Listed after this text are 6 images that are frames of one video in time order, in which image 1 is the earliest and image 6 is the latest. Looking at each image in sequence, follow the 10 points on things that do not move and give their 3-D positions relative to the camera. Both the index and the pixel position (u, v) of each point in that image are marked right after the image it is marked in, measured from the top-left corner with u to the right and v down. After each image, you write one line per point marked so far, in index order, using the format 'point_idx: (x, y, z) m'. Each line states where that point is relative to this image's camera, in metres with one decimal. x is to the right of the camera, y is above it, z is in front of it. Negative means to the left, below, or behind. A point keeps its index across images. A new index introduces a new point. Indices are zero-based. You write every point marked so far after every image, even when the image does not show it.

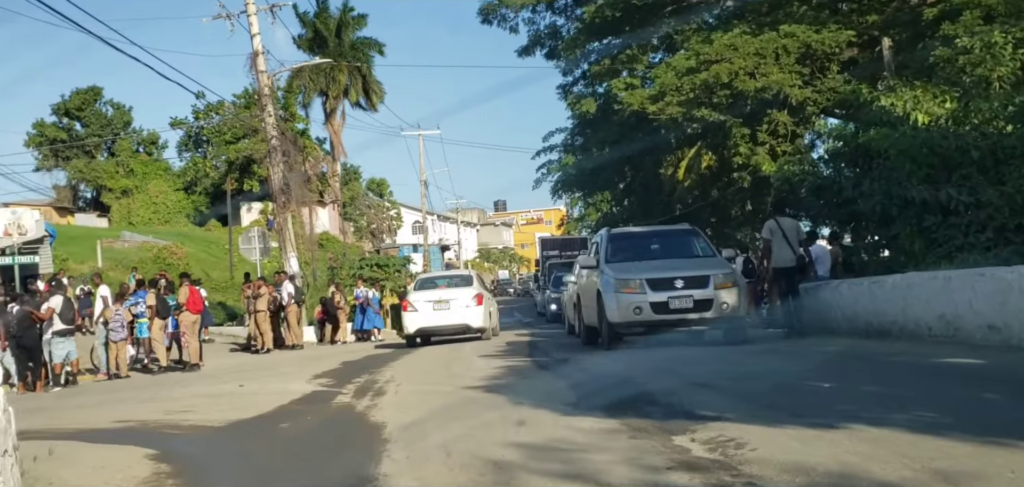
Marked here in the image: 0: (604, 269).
0: (+1.3, -0.4, +14.5) m
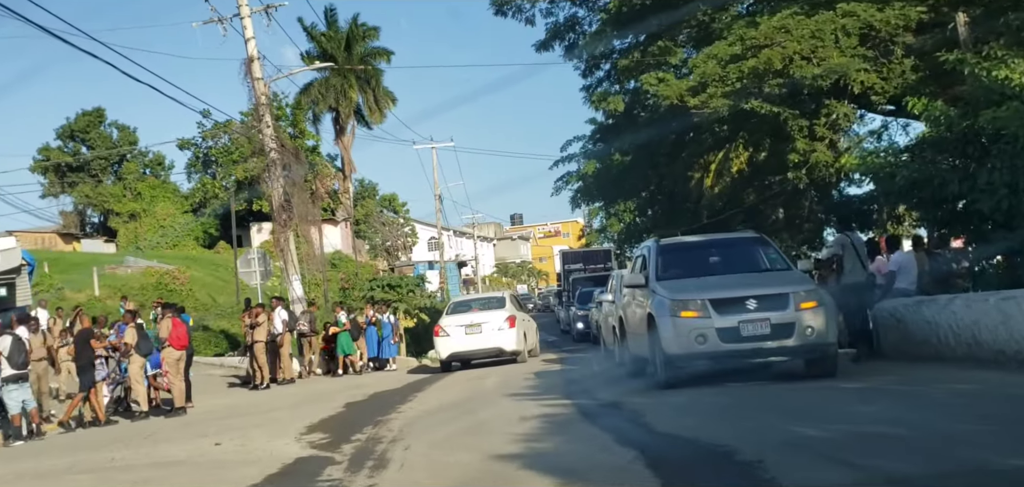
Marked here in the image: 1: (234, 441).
0: (+1.7, -0.5, +11.9) m
1: (-3.2, -2.3, +11.7) m
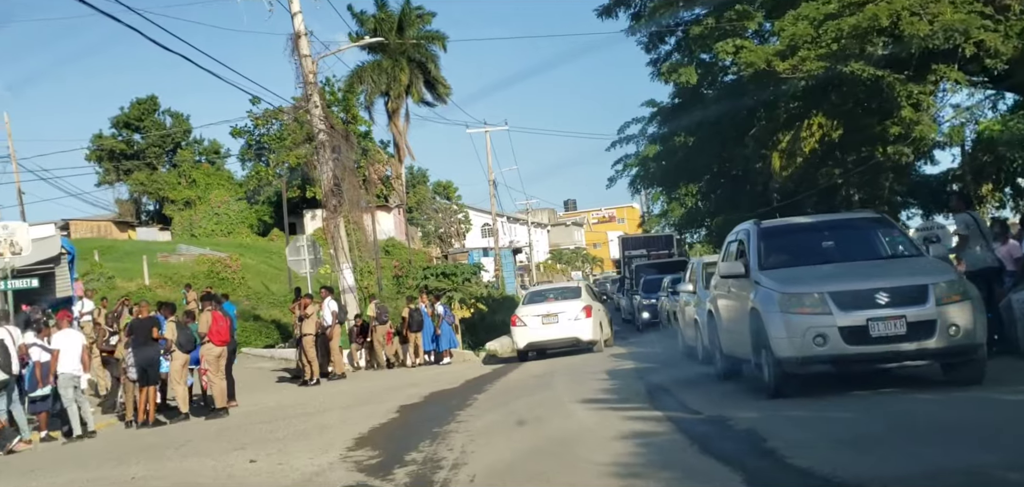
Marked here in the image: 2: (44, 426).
0: (+2.5, -0.3, +10.1) m
1: (-2.4, -2.2, +10.2) m
2: (-6.9, -2.7, +15.0) m
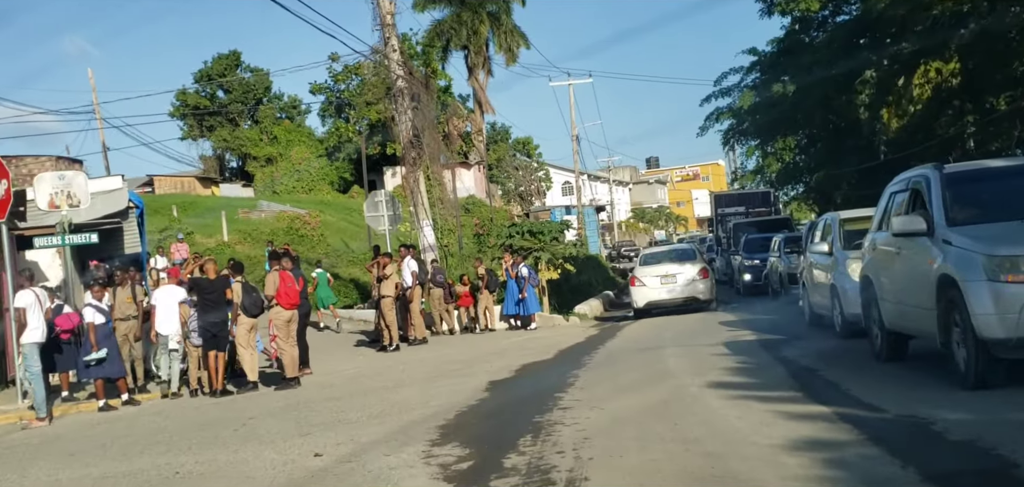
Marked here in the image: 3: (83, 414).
0: (+3.4, +0.1, +8.0) m
1: (-1.4, -1.7, +8.5) m
2: (-5.5, -2.0, +13.7) m
3: (-5.8, -2.3, +13.7) m
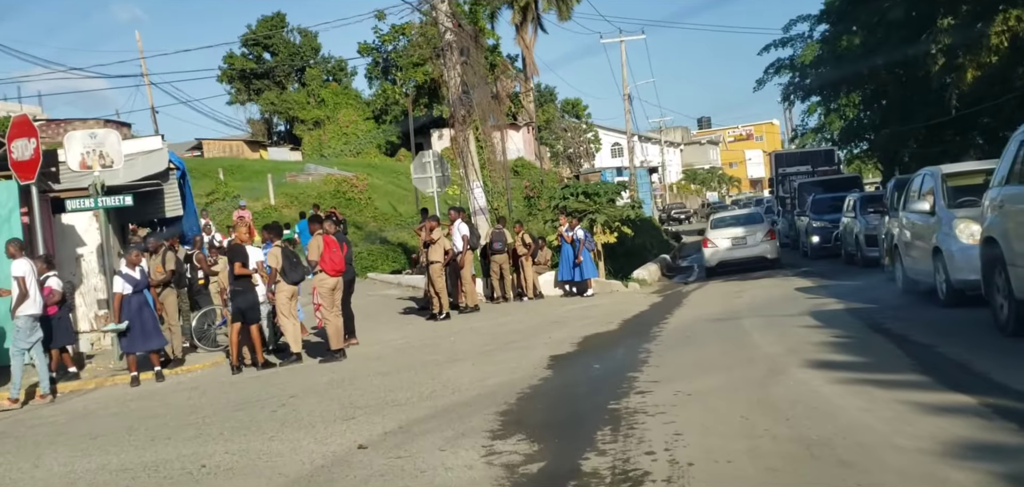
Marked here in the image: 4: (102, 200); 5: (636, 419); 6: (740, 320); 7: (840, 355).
0: (+3.9, +0.3, +6.6) m
1: (-0.9, -1.4, +7.4) m
2: (-4.8, -1.6, +12.8) m
3: (-5.0, -1.8, +12.8) m
4: (-6.0, +0.6, +14.9) m
5: (+0.8, -1.2, +6.8) m
6: (+2.8, -0.9, +12.3) m
7: (+2.8, -0.9, +8.7) m
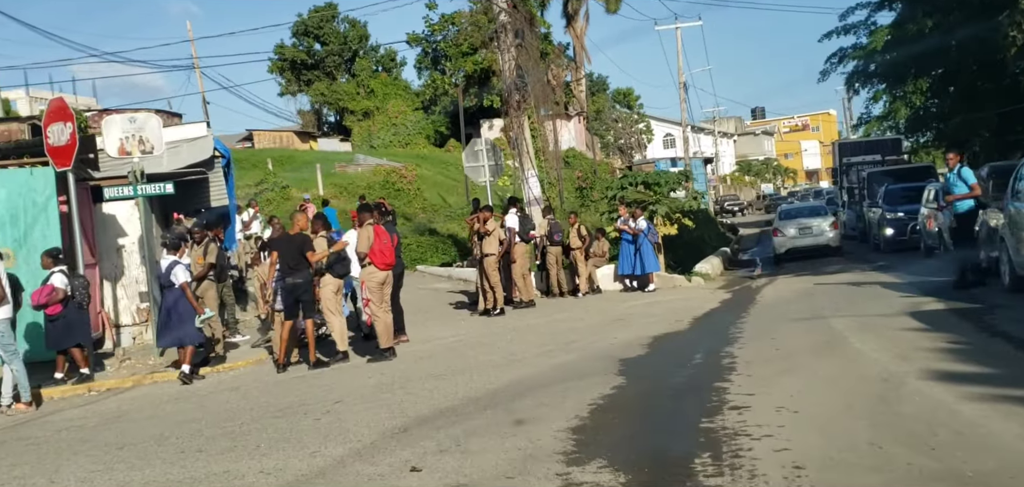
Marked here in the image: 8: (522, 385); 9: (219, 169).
0: (+4.4, +0.4, +5.4) m
1: (-0.4, -1.4, +6.4) m
2: (-4.0, -1.5, +12.0) m
3: (-4.3, -1.7, +12.0) m
4: (-5.2, +0.8, +14.1) m
5: (+1.3, -1.1, +5.7) m
6: (+3.5, -0.9, +11.2) m
7: (+3.3, -0.9, +7.5) m
8: (+0.1, -1.3, +9.3) m
9: (-5.7, +1.4, +19.4) m
